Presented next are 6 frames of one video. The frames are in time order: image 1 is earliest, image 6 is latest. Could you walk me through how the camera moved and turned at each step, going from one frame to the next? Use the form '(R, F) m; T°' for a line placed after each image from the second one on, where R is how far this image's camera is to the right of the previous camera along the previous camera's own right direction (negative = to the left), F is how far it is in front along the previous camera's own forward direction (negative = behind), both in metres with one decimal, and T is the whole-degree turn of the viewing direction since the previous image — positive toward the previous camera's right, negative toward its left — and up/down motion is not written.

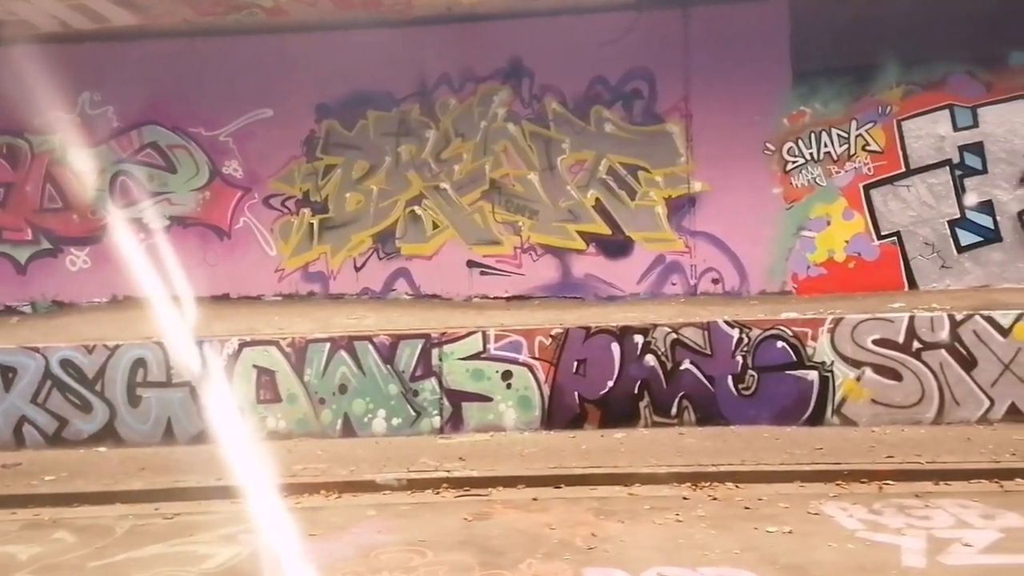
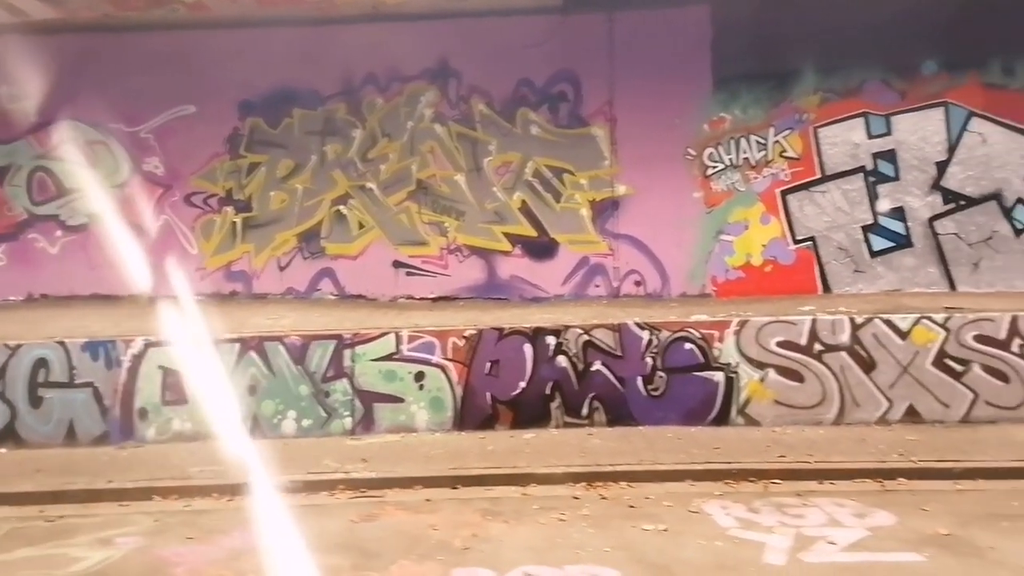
(+0.6, 0.0) m; +2°
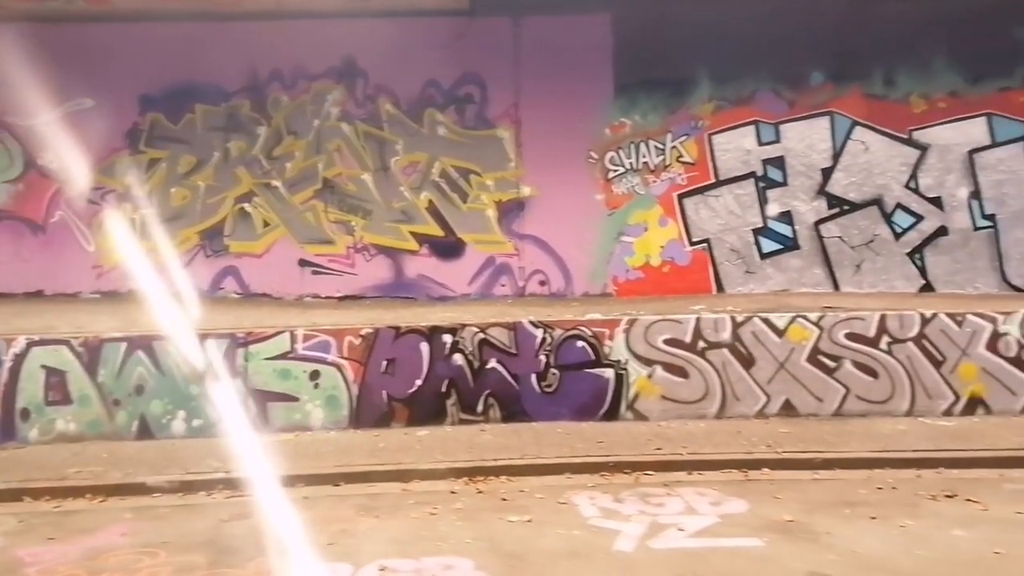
(+0.6, -0.2) m; +4°
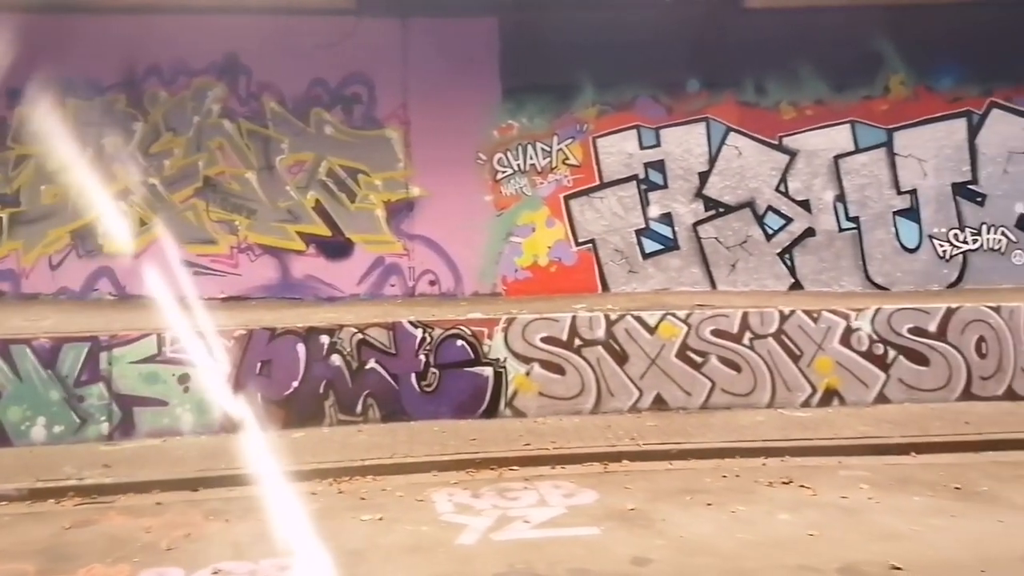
(+0.6, -0.1) m; +6°
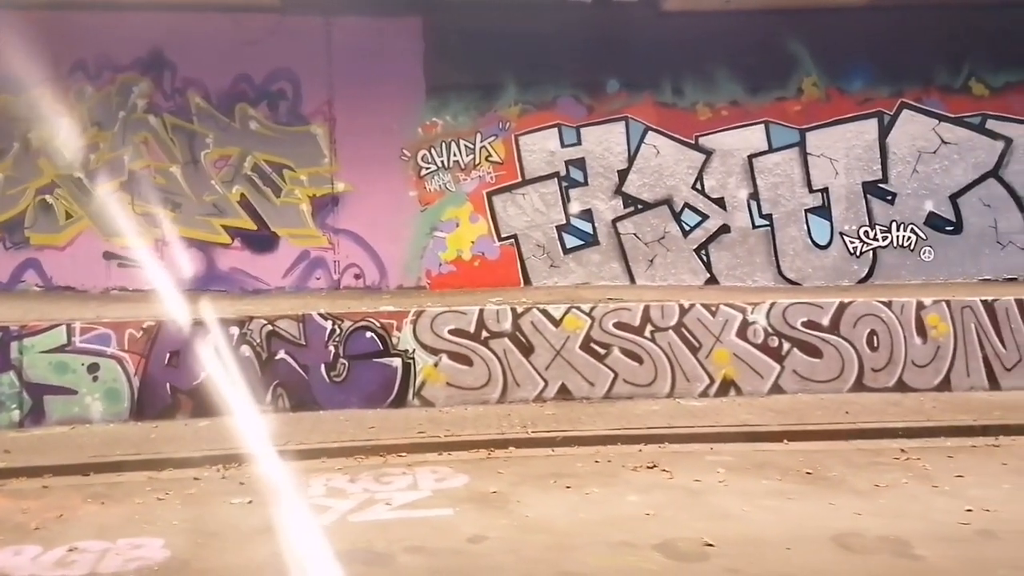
(+1.0, -0.3) m; +1°
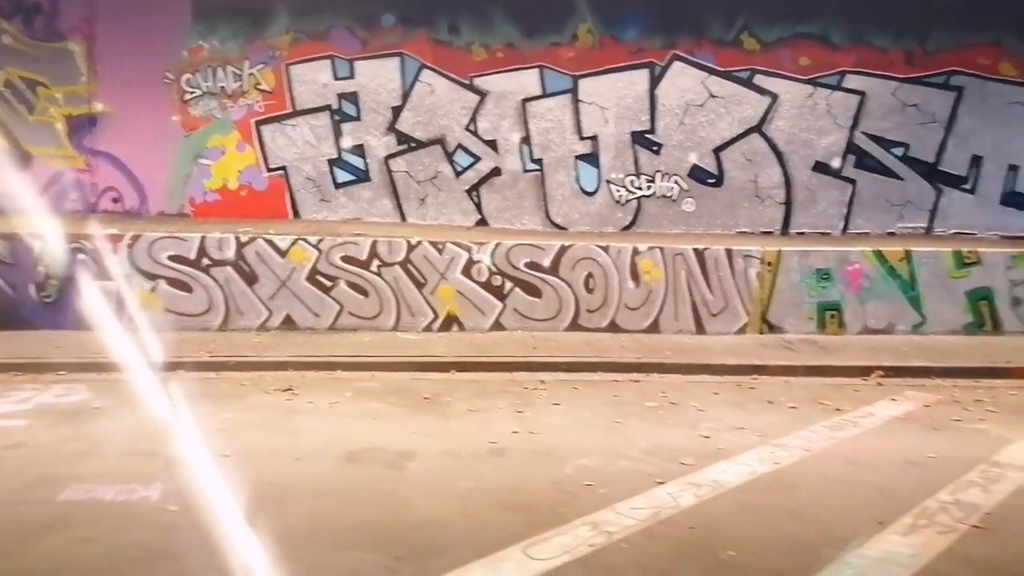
(+2.9, -0.3) m; +3°
